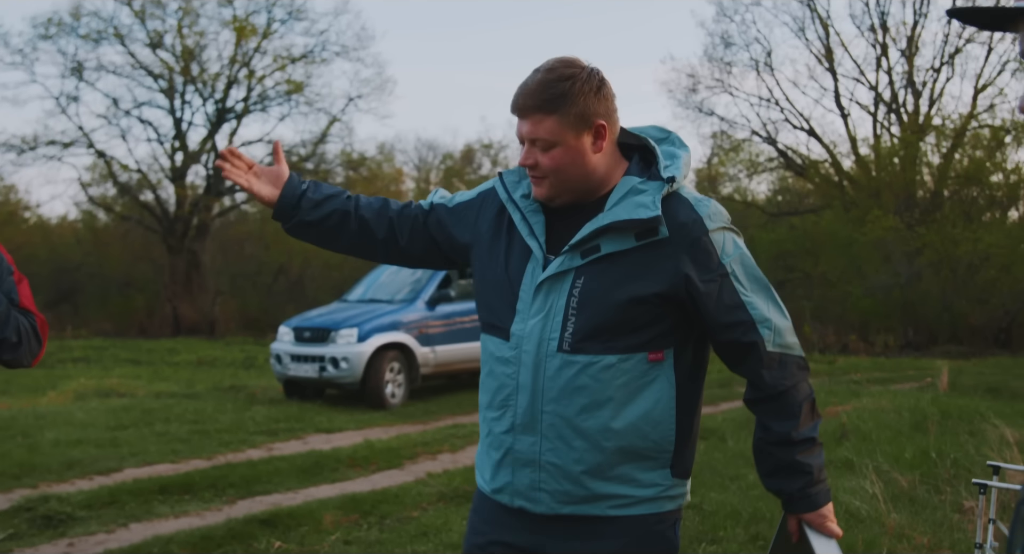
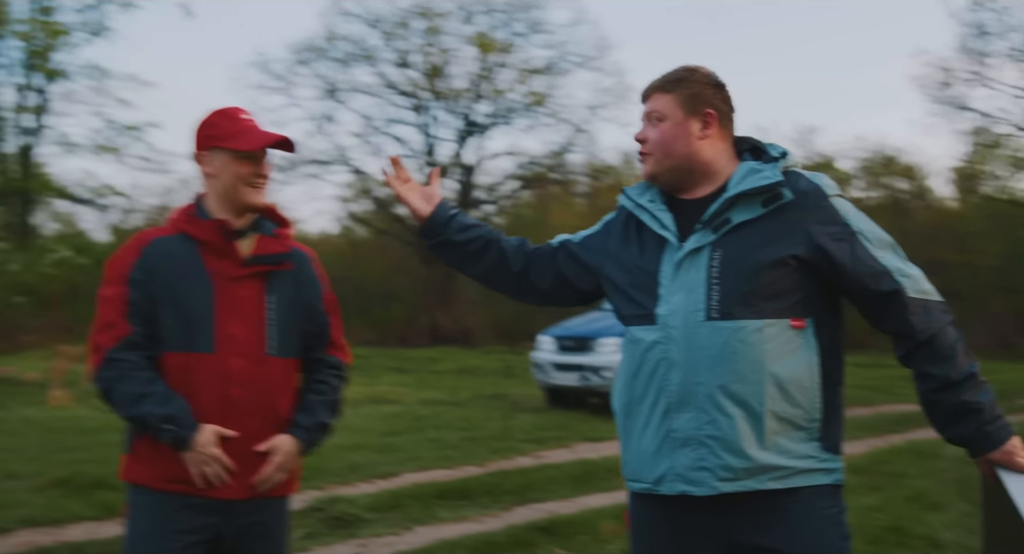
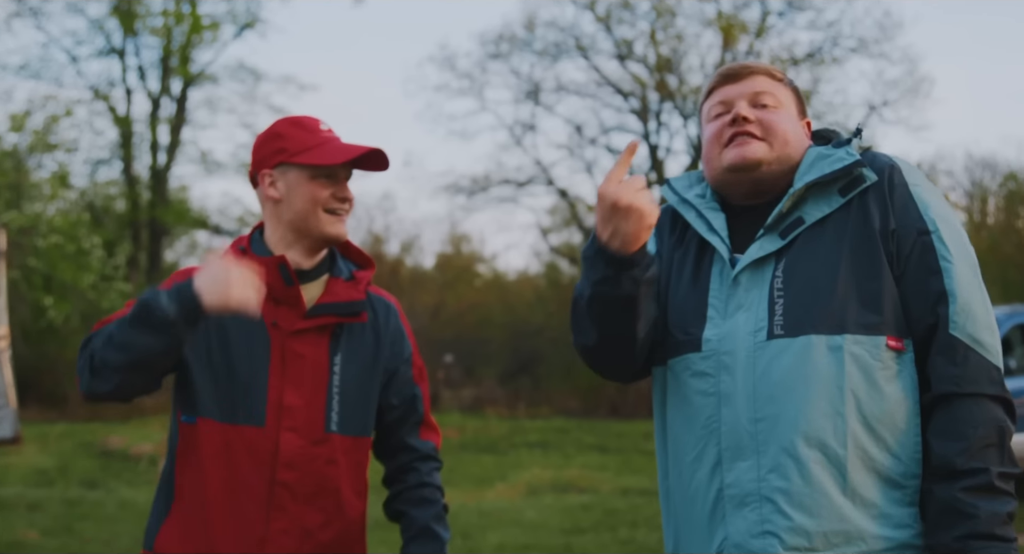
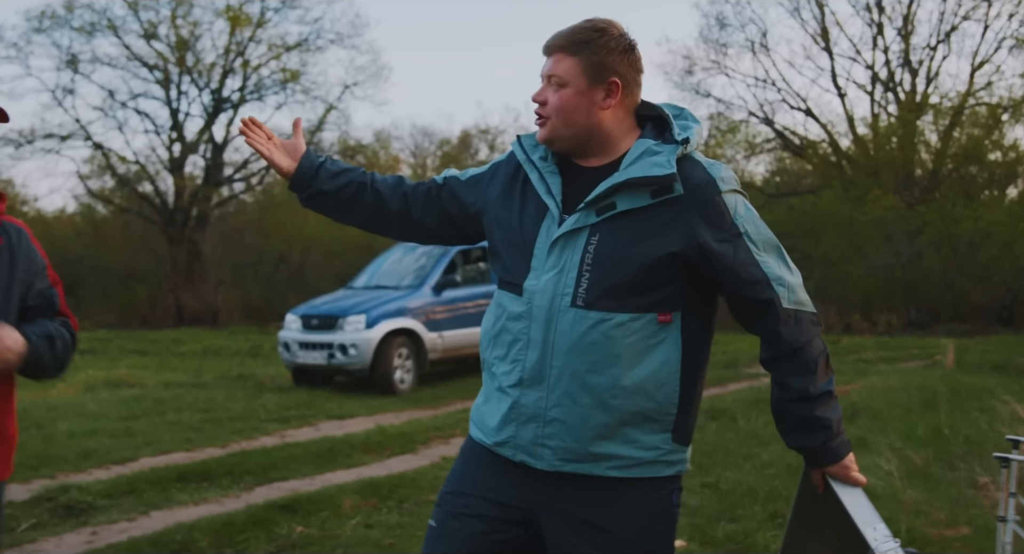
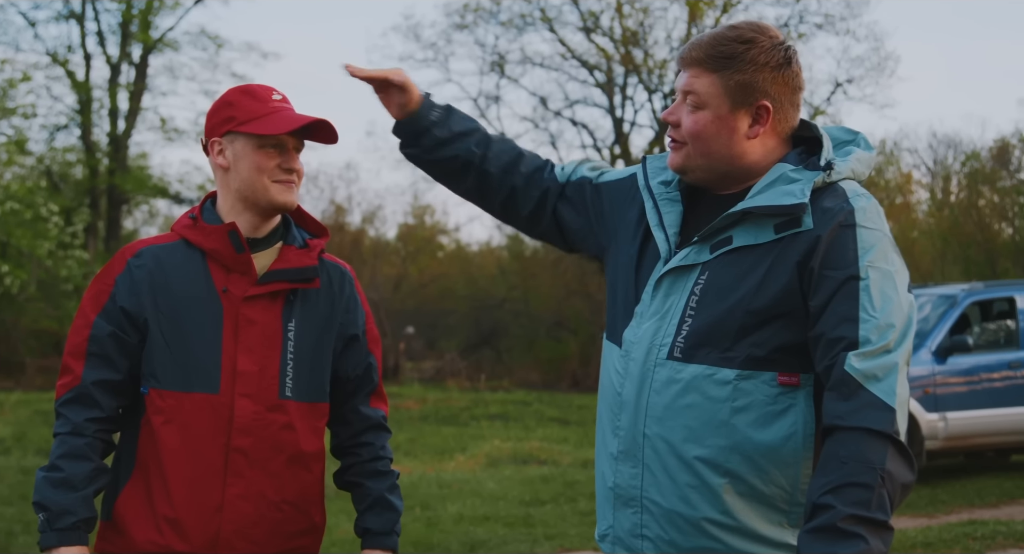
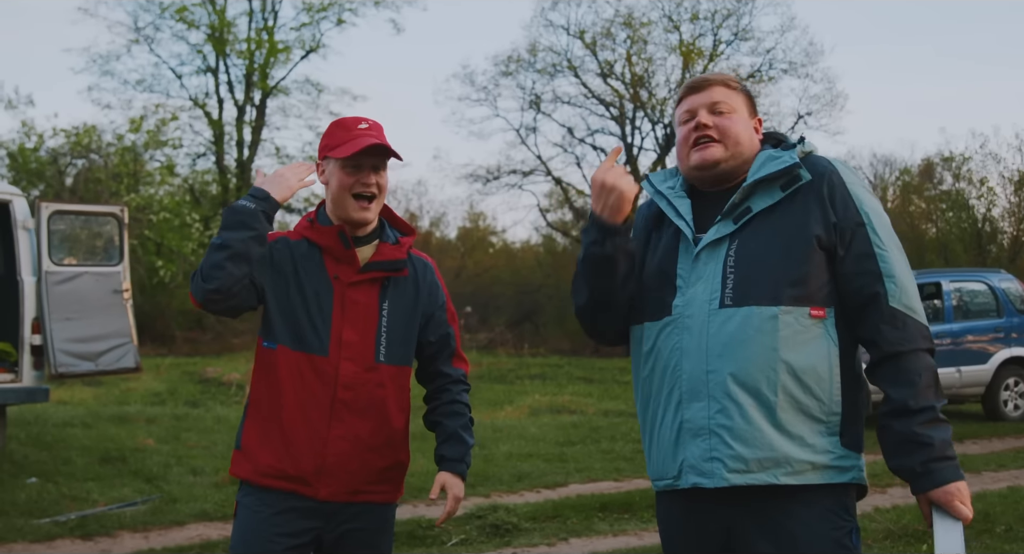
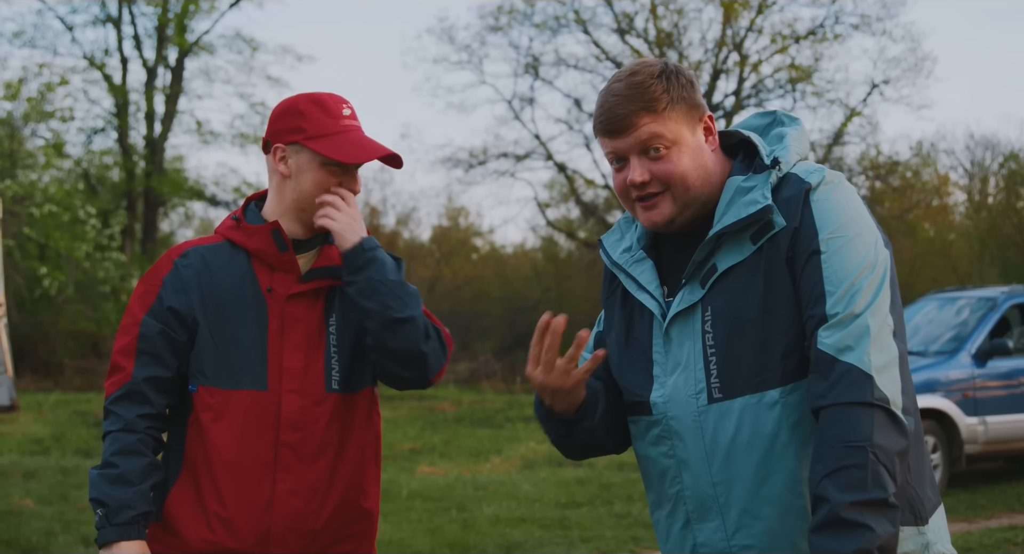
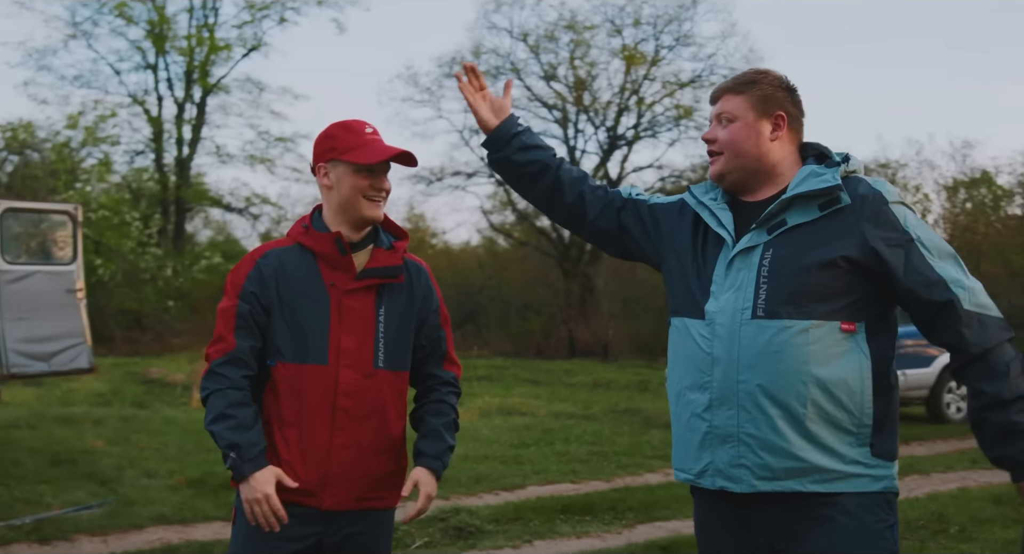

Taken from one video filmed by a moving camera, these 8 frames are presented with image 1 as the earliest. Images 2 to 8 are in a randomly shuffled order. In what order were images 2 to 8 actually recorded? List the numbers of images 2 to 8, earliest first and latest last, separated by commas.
4, 2, 8, 6, 3, 7, 5
